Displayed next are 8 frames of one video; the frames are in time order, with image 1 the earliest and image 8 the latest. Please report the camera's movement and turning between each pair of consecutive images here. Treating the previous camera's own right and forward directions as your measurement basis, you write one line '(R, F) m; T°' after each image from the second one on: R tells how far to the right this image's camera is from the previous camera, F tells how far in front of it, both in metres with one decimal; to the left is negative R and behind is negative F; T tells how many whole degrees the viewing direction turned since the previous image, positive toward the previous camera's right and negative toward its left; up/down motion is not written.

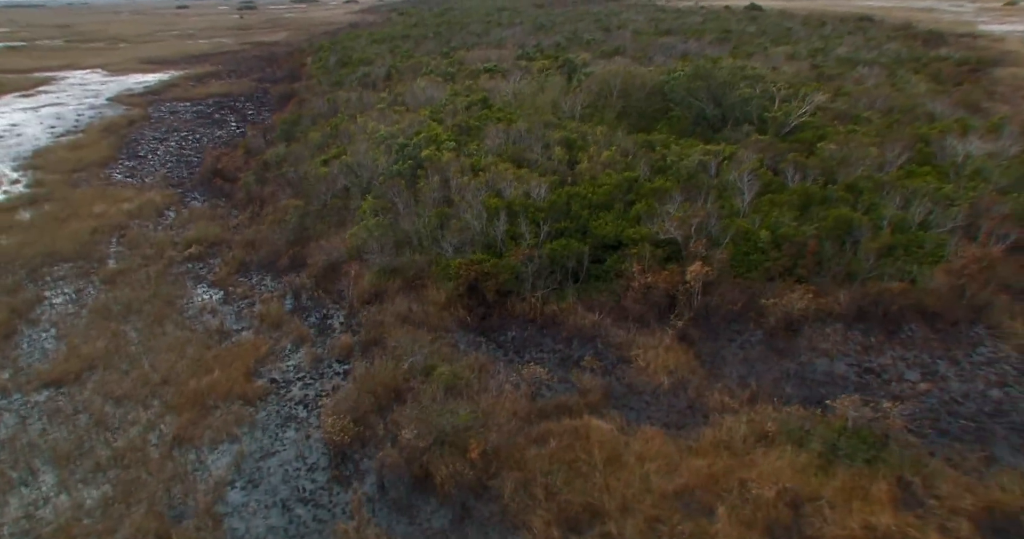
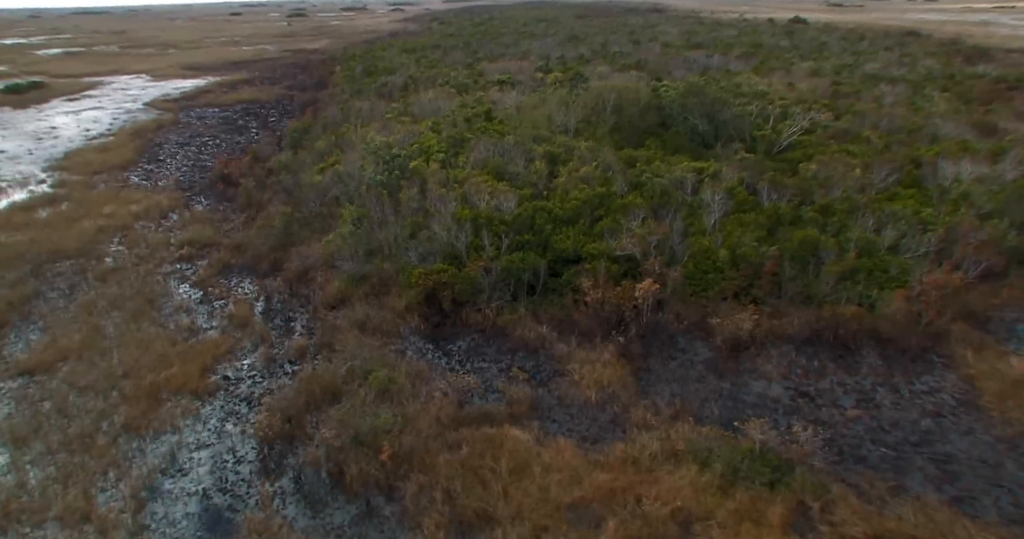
(+1.4, -0.2) m; -3°
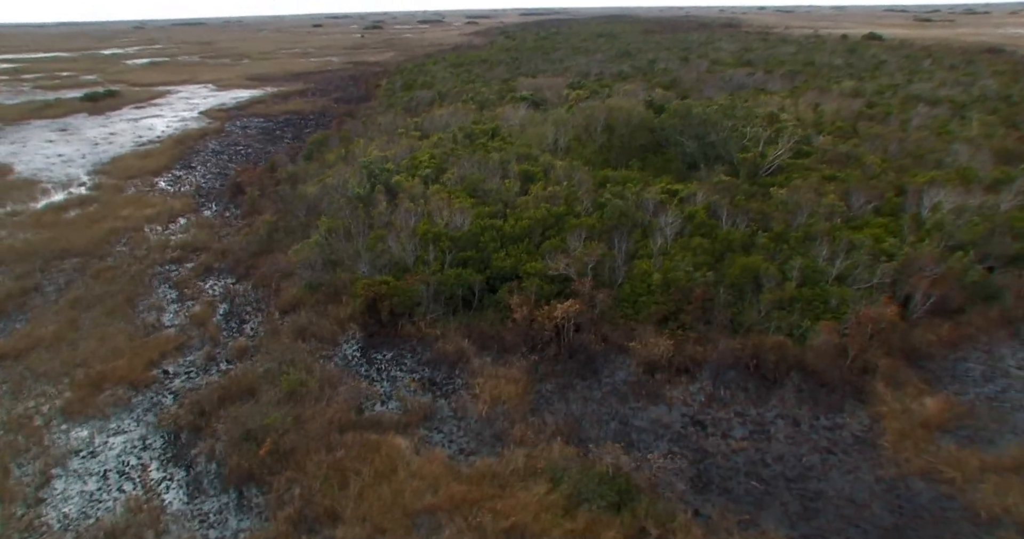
(+2.2, -0.2) m; -6°
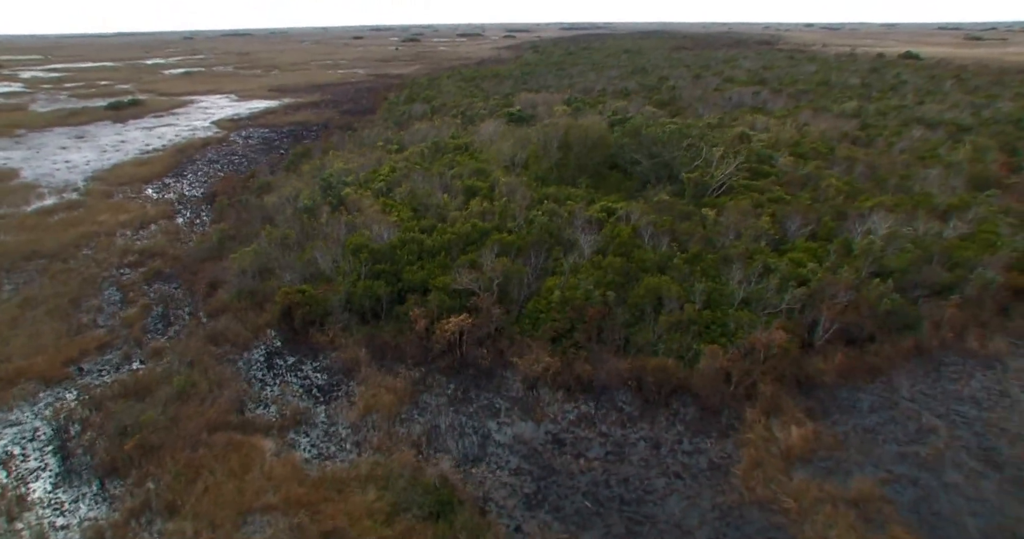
(+2.3, -0.2) m; -3°
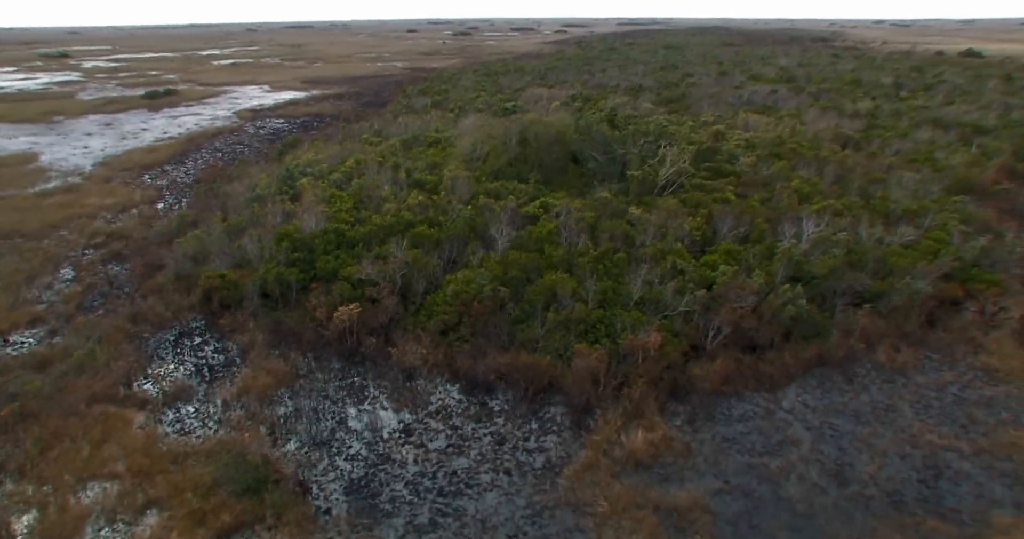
(+2.6, 0.0) m; -4°
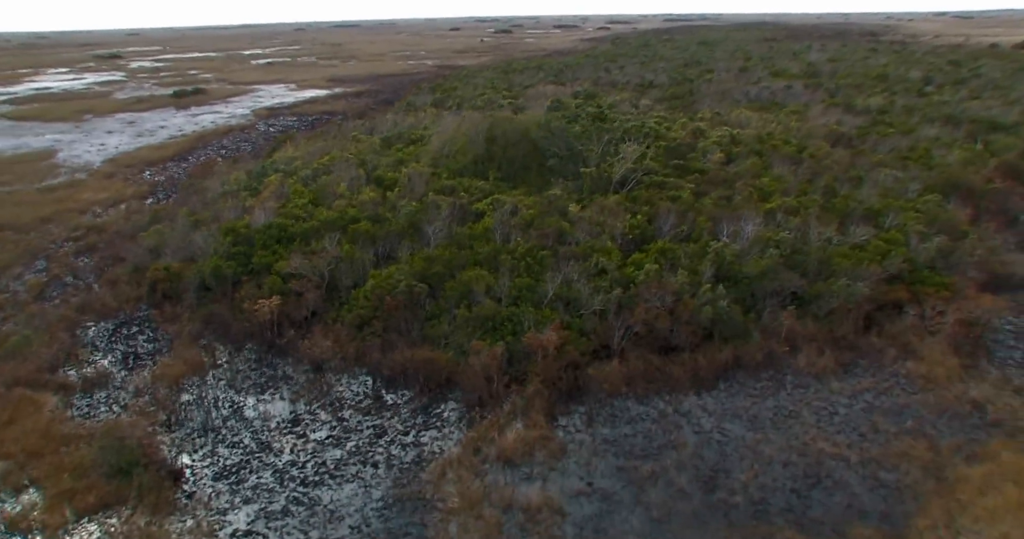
(+2.2, 0.0) m; -4°
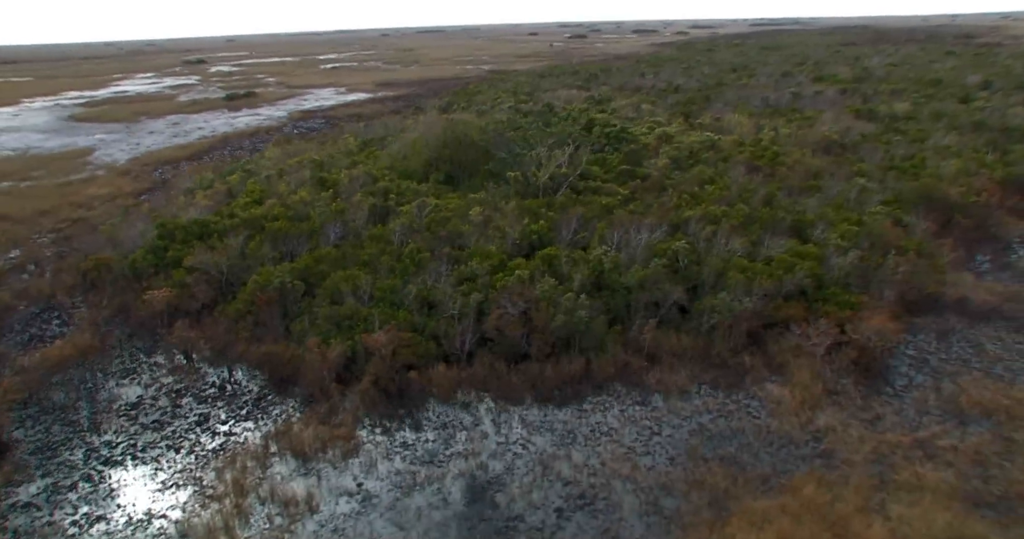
(+3.5, +0.2) m; -6°
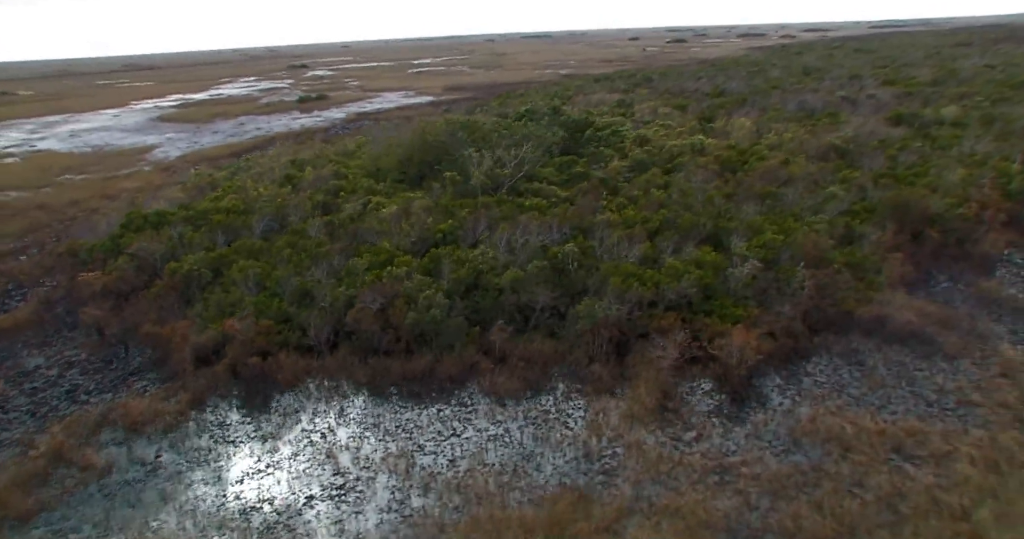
(+3.7, +0.3) m; -8°
